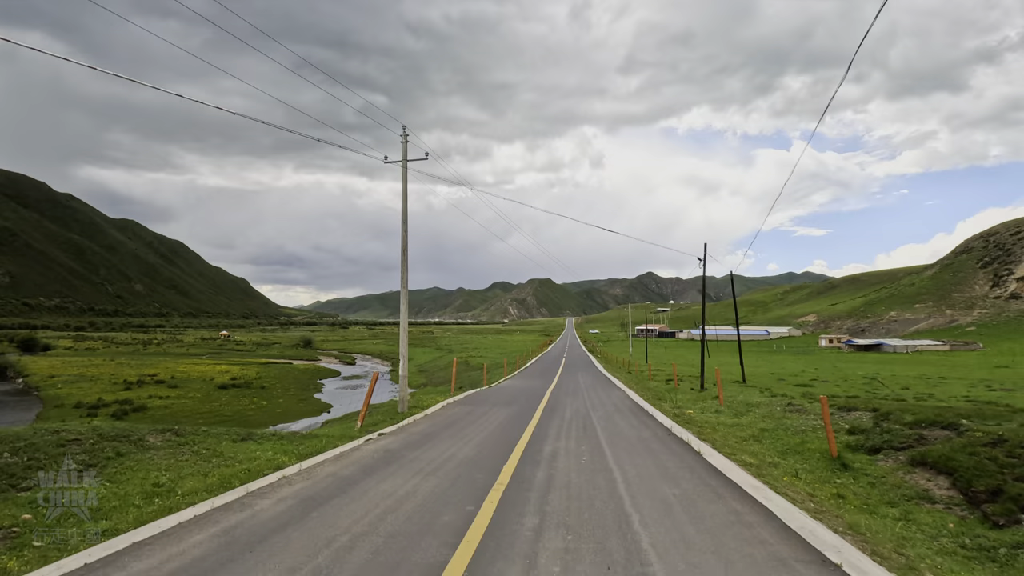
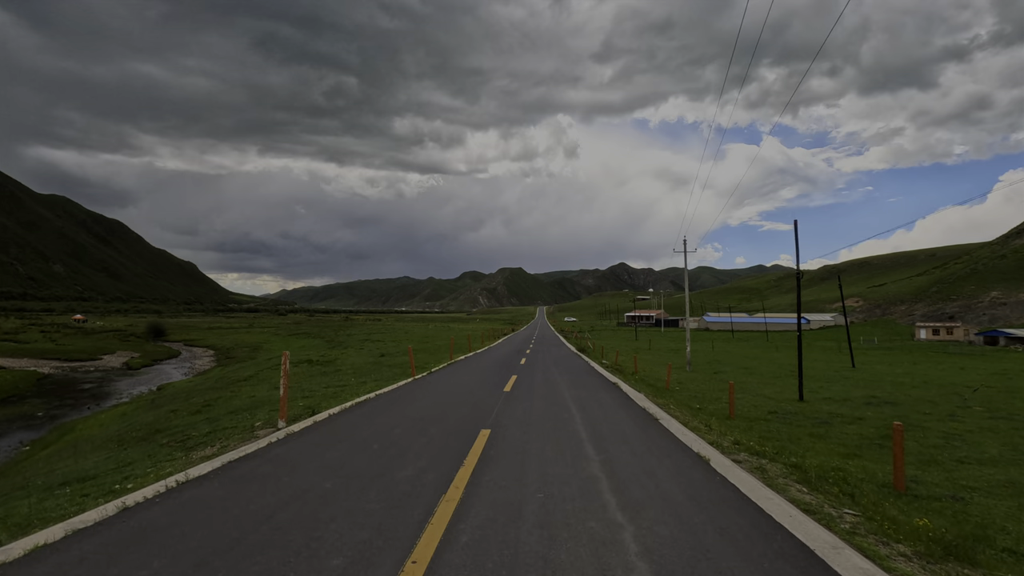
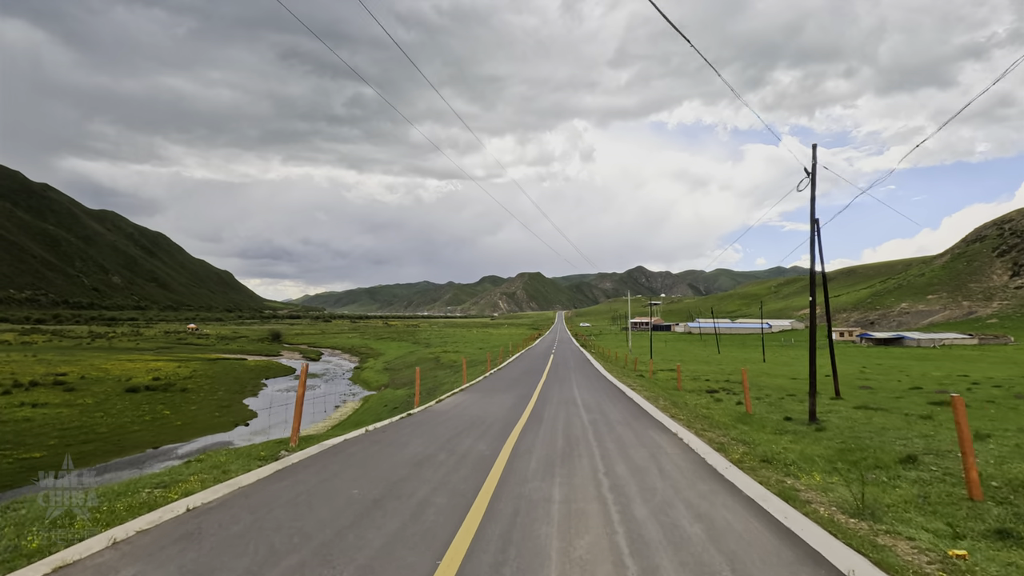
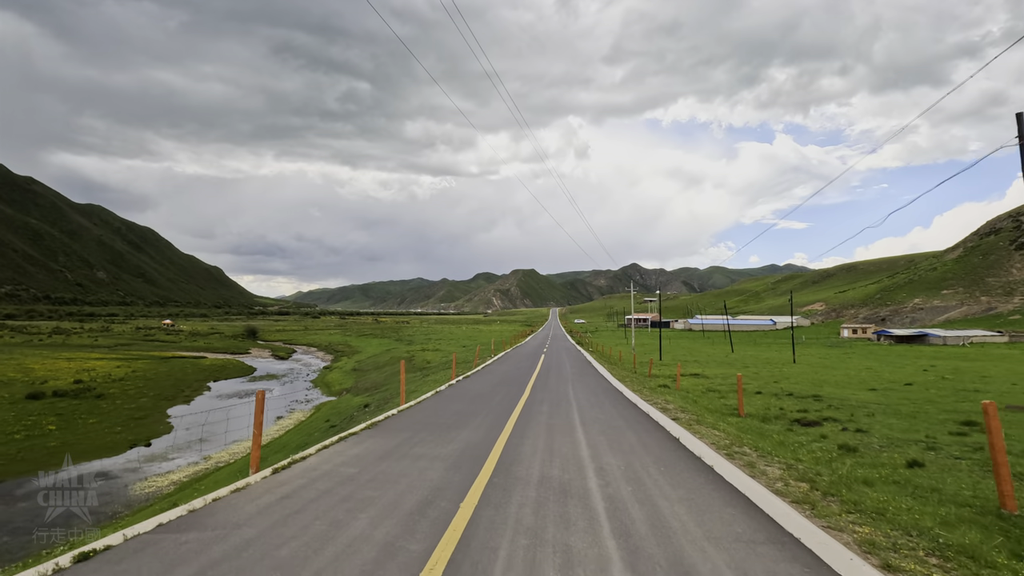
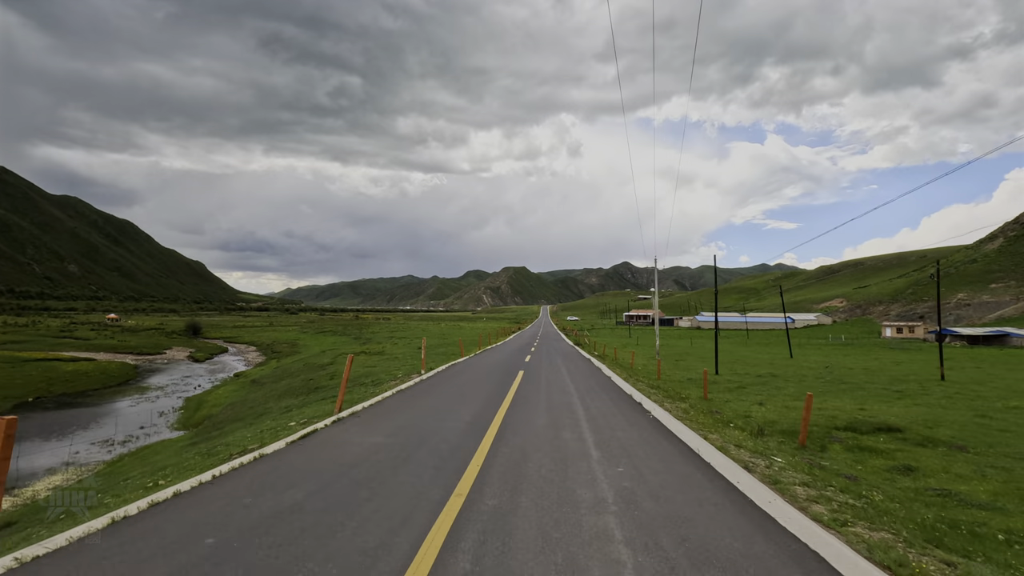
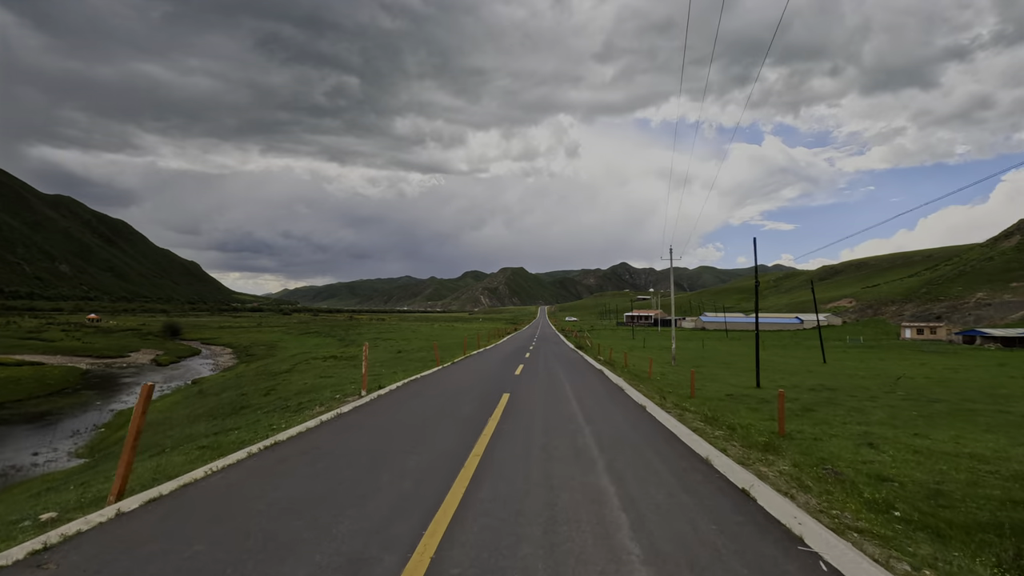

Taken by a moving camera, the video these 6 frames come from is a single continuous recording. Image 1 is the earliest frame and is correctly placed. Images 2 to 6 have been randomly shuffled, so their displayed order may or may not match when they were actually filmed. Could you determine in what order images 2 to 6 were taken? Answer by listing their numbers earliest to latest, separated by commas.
3, 4, 5, 6, 2
